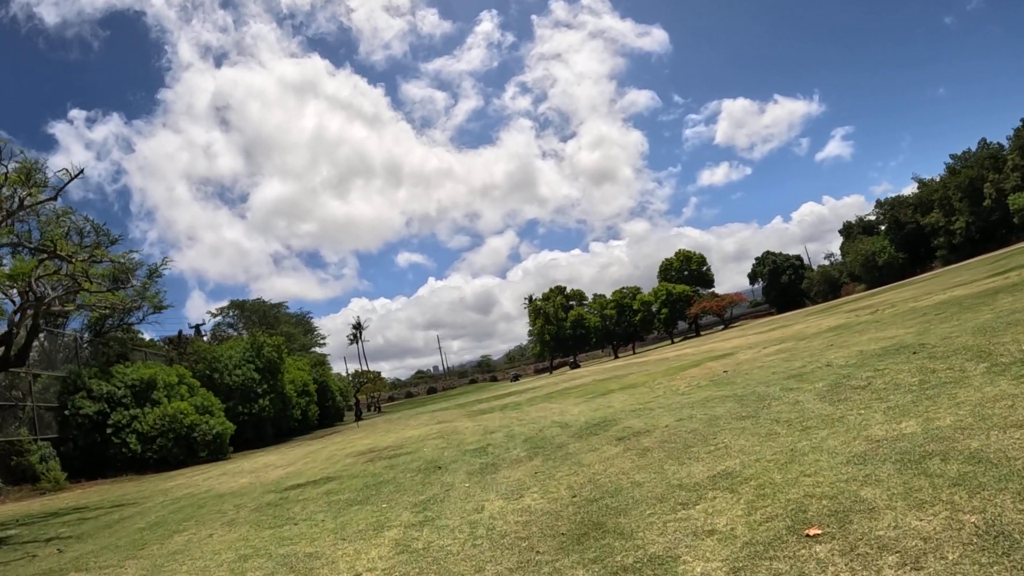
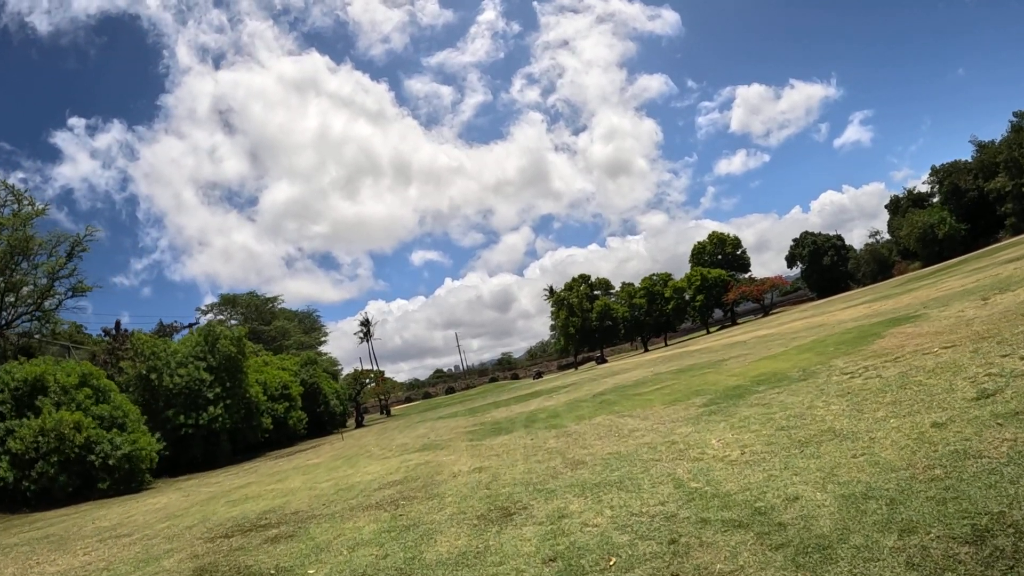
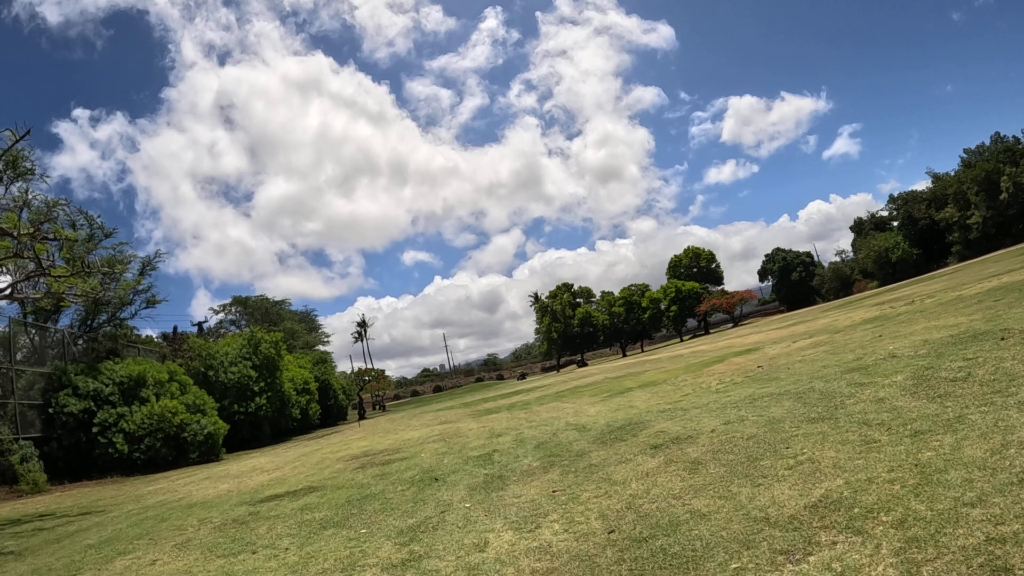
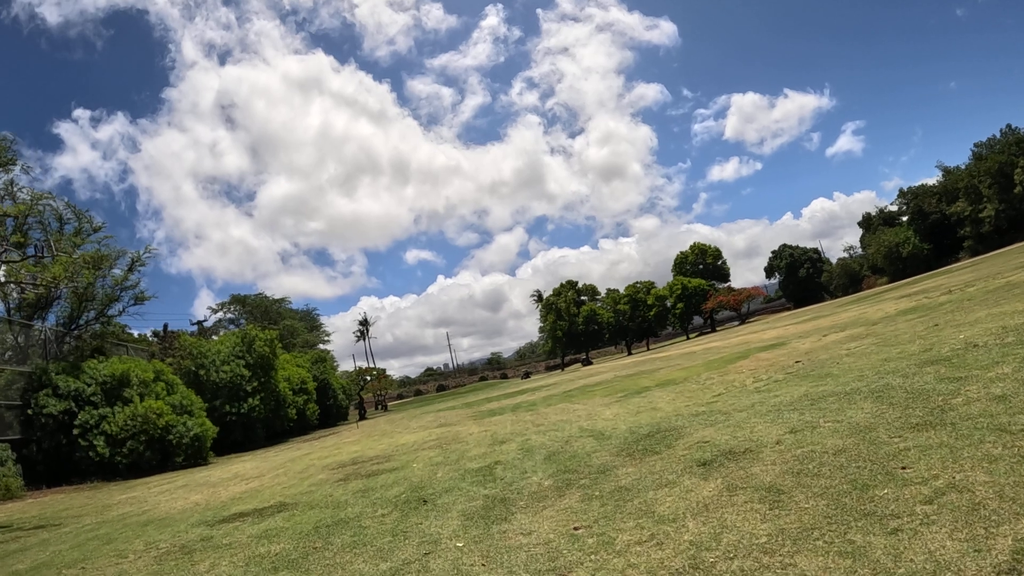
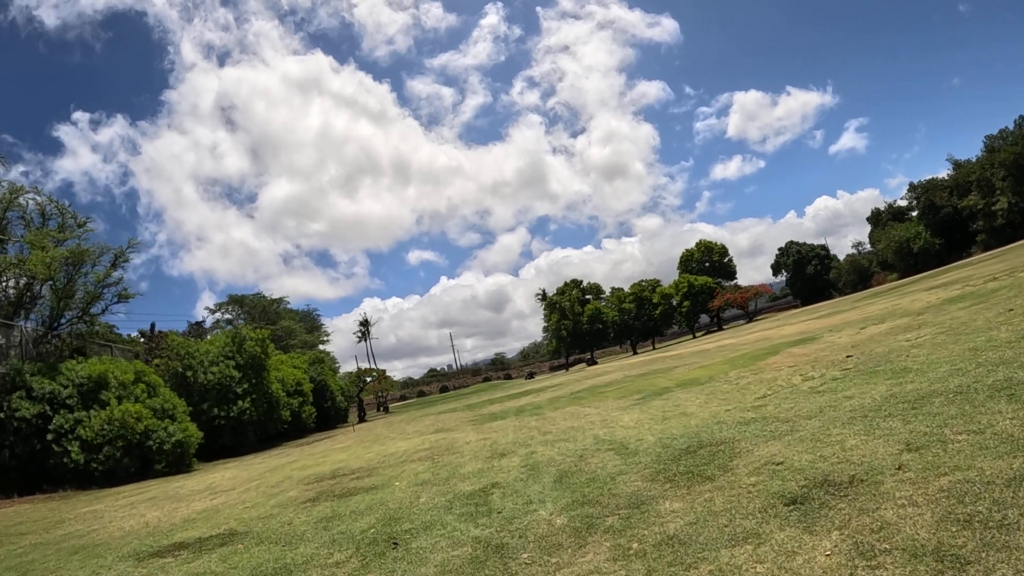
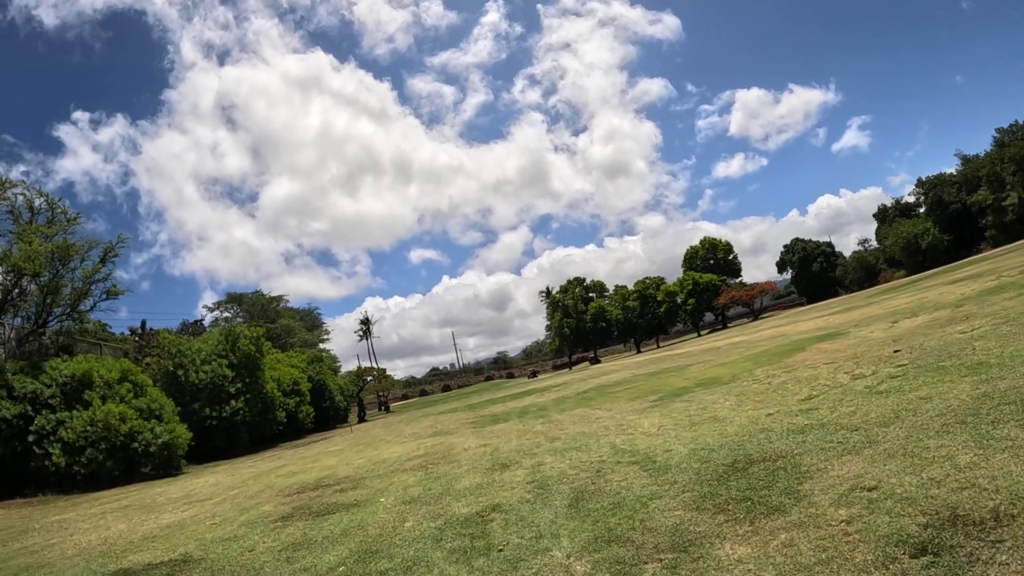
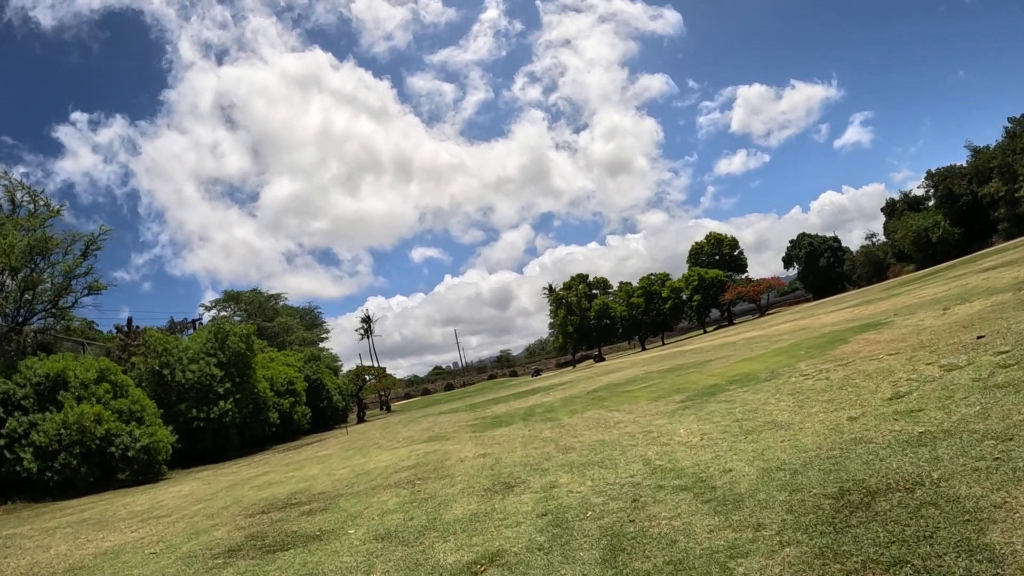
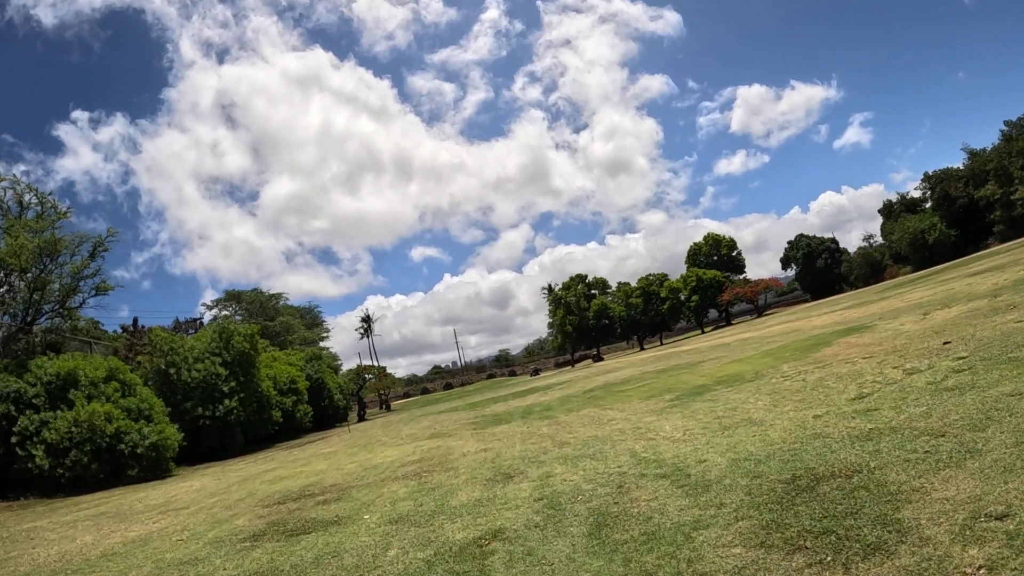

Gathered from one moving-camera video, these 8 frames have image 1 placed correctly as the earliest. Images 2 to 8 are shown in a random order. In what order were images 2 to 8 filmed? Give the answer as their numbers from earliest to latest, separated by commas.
3, 4, 5, 6, 8, 7, 2
